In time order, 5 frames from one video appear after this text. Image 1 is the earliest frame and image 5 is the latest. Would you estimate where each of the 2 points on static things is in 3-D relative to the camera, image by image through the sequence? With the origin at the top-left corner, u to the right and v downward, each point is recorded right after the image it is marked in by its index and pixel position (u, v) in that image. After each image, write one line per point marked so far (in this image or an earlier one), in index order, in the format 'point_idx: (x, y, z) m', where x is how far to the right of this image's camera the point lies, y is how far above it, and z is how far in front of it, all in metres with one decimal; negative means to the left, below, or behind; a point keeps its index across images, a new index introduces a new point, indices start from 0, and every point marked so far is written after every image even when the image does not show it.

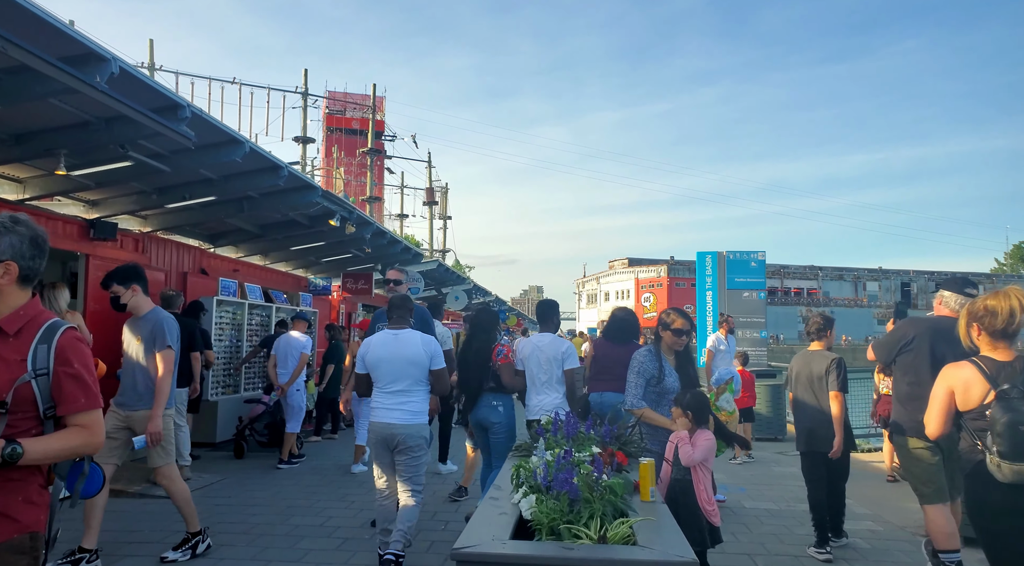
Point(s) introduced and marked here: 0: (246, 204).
0: (-3.9, +1.2, +10.4) m
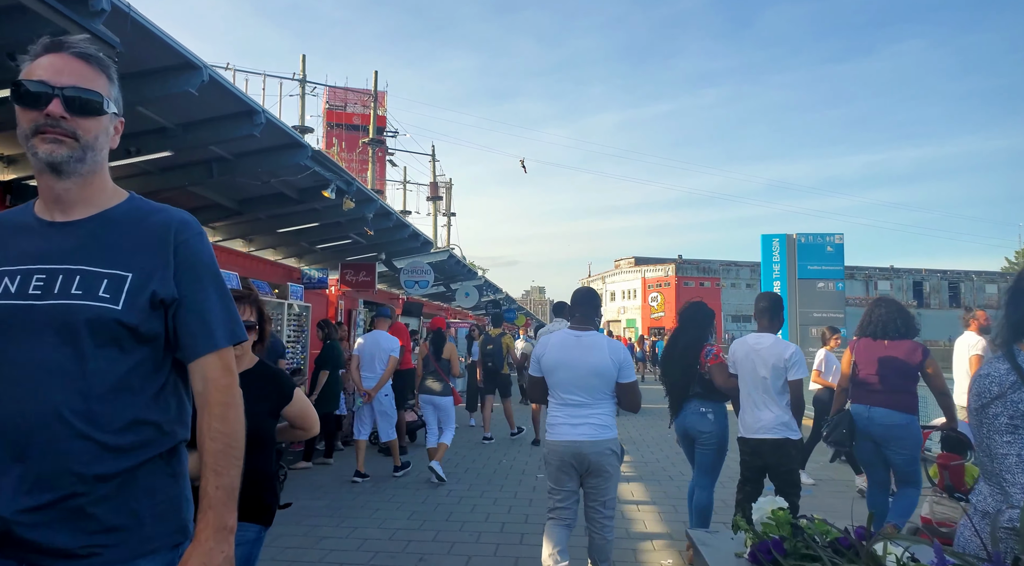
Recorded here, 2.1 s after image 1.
0: (-3.4, +1.3, +8.2) m
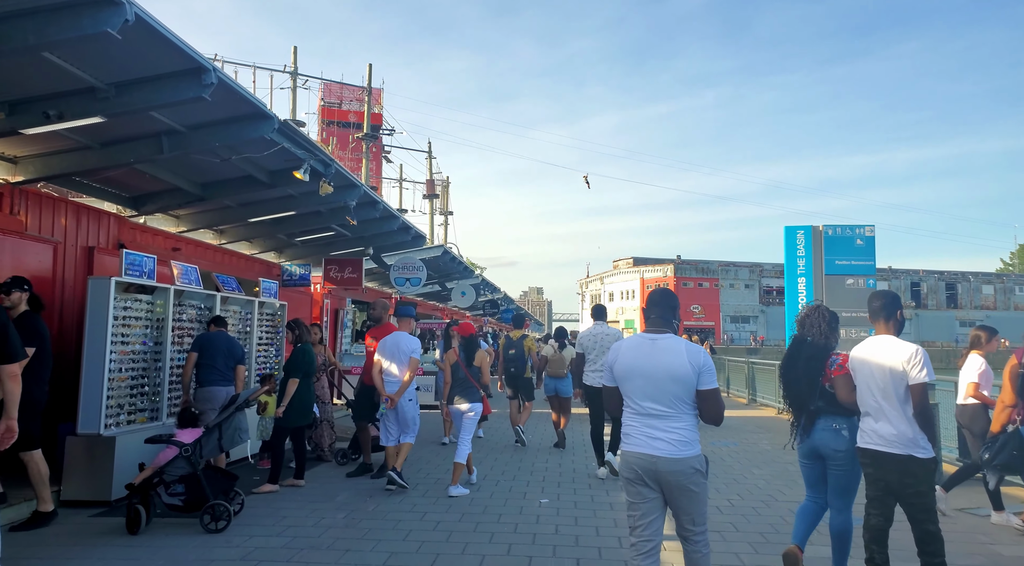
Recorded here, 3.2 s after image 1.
0: (-3.4, +1.4, +7.0) m
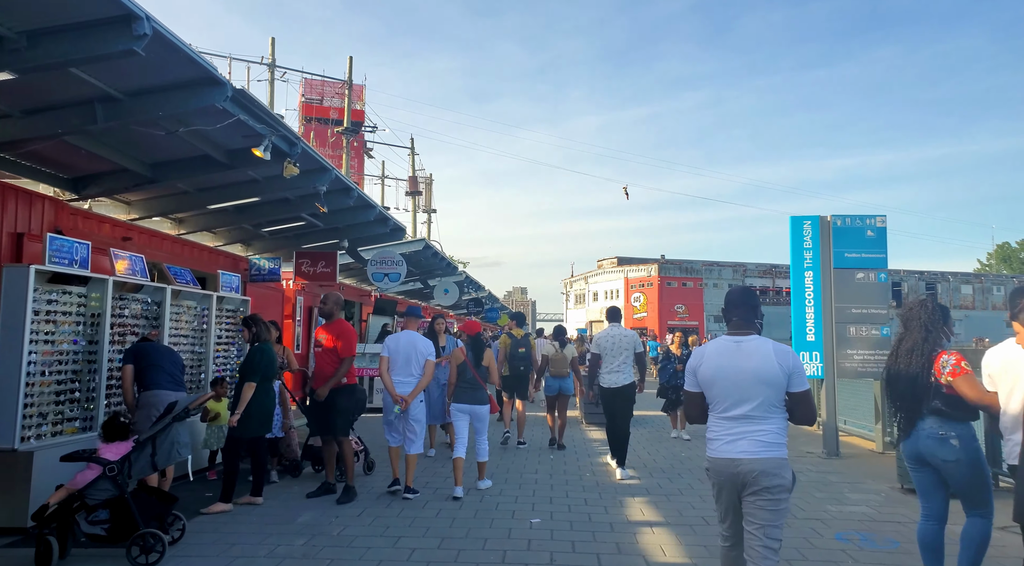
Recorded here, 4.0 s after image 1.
0: (-3.5, +1.5, +6.1) m
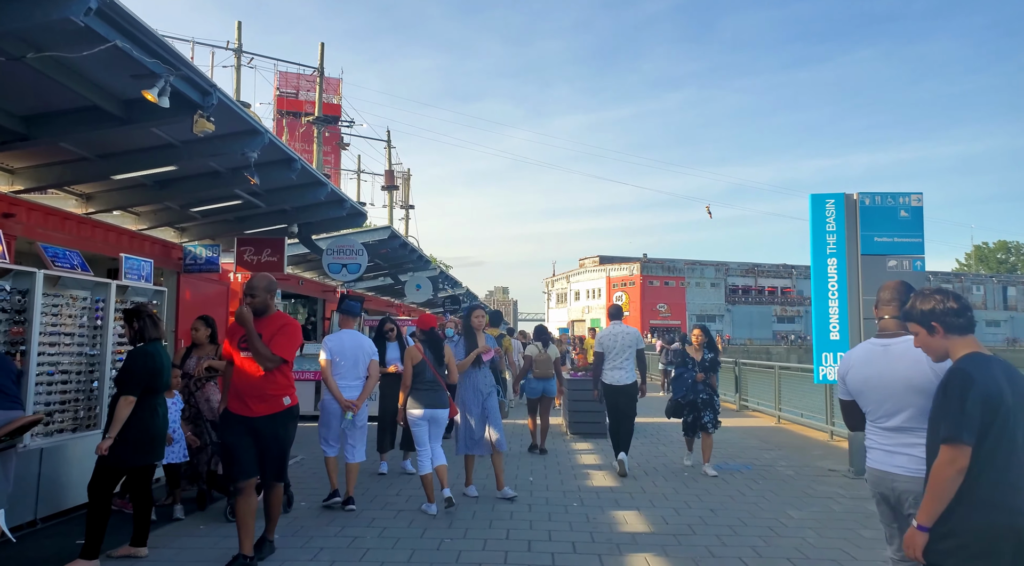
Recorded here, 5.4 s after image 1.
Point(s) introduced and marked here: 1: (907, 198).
0: (-3.7, +1.6, +4.4) m
1: (+4.8, +1.0, +8.6) m
